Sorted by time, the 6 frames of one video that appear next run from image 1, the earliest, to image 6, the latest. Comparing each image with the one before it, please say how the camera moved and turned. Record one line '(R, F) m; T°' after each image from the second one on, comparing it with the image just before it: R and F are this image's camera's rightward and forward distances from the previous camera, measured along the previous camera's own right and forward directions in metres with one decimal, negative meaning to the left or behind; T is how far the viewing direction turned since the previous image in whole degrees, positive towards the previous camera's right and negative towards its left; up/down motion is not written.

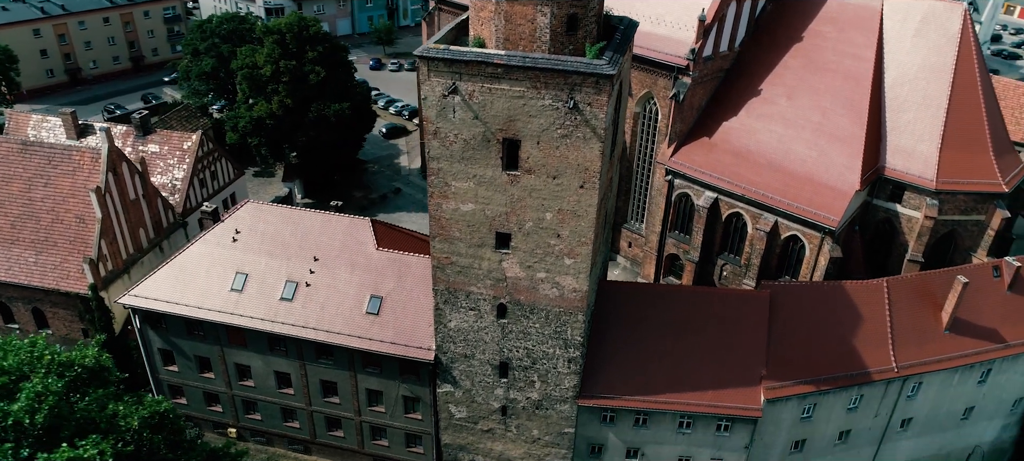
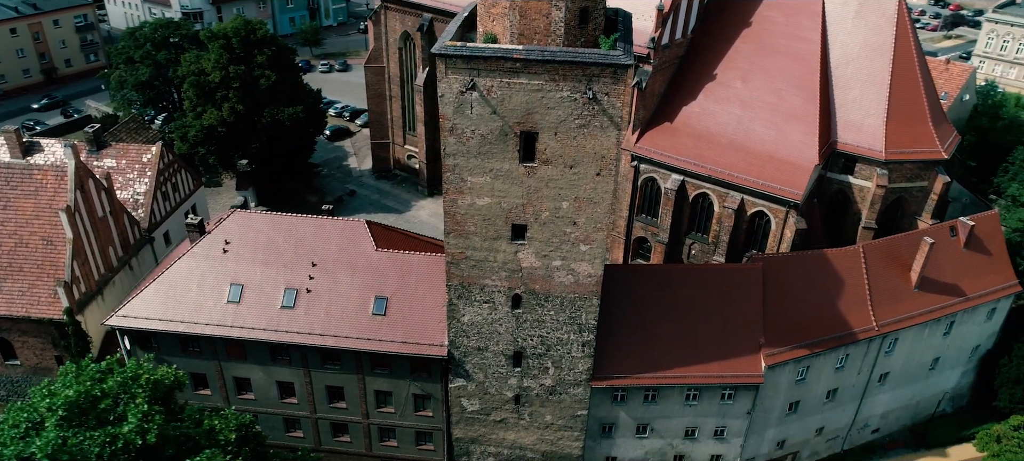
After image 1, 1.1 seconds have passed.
(-3.3, -0.3) m; +7°
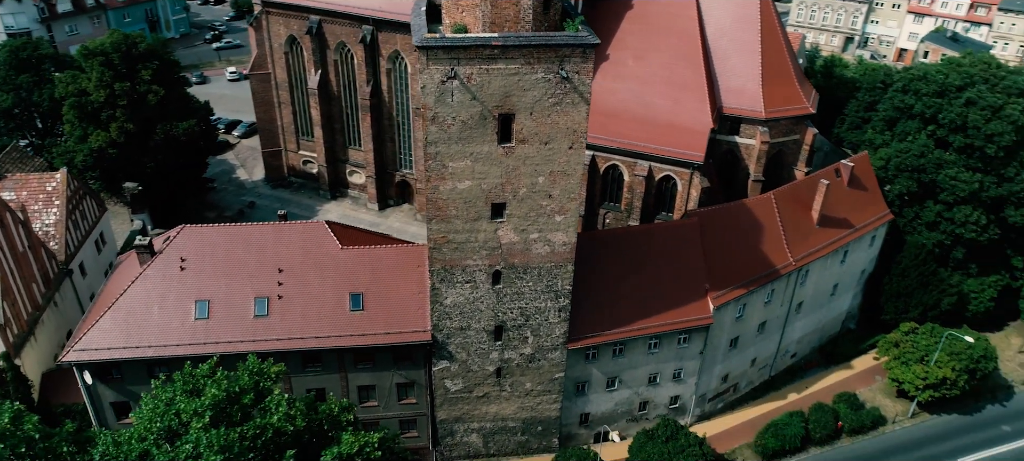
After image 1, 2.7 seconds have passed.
(-4.7, -0.9) m; +12°
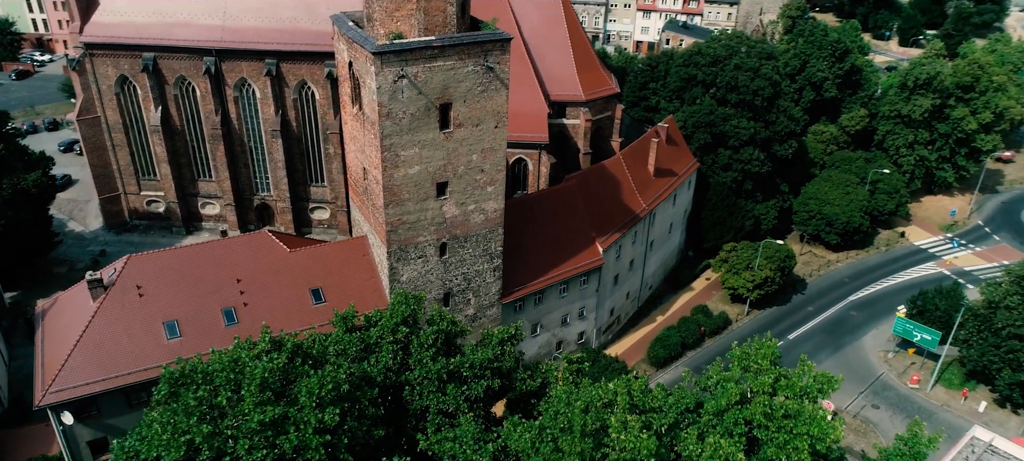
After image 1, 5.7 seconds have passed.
(-7.4, -3.3) m; +18°
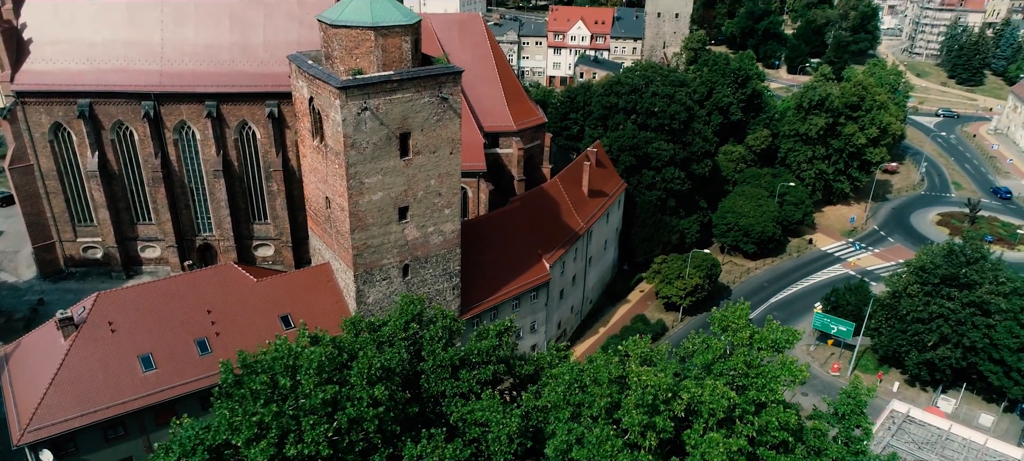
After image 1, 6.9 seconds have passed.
(-1.9, -2.0) m; +6°
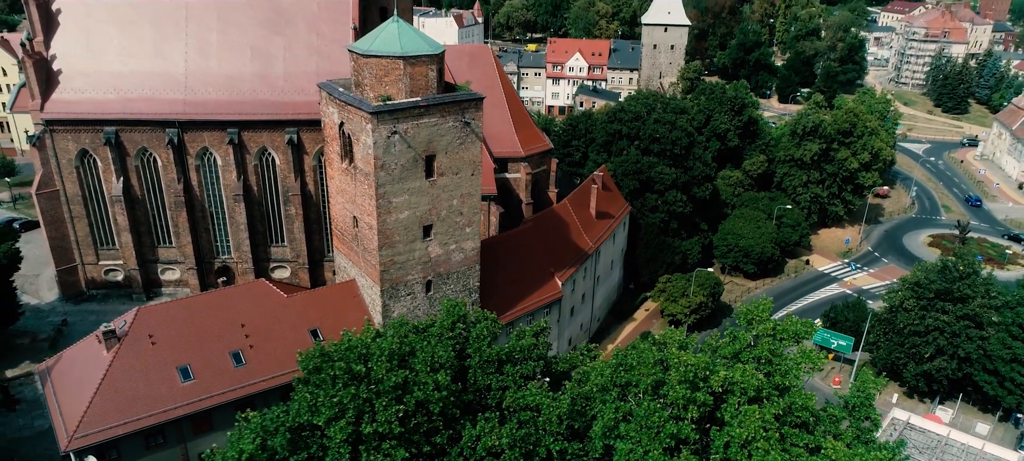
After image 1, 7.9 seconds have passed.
(-1.1, -1.7) m; +1°
